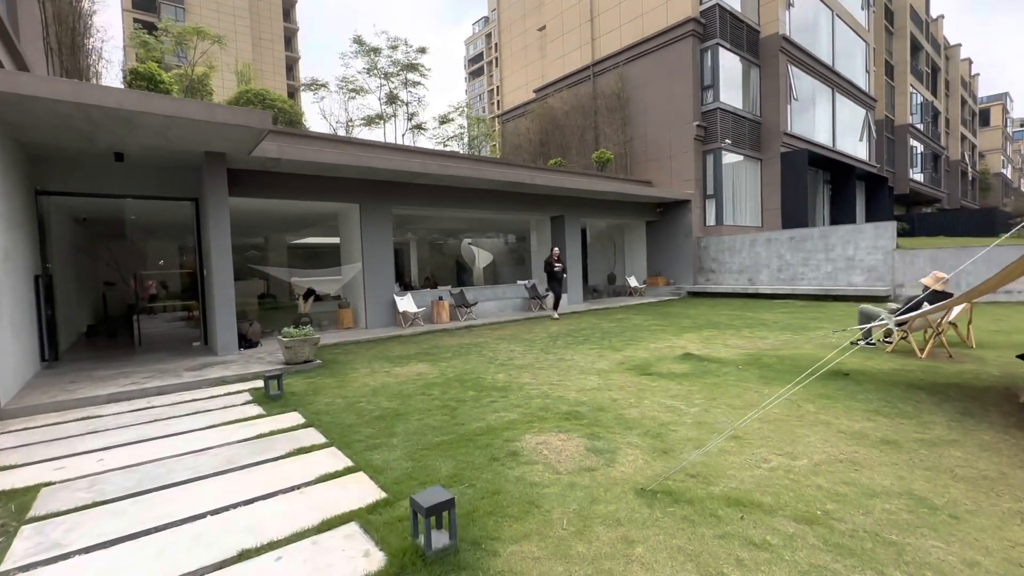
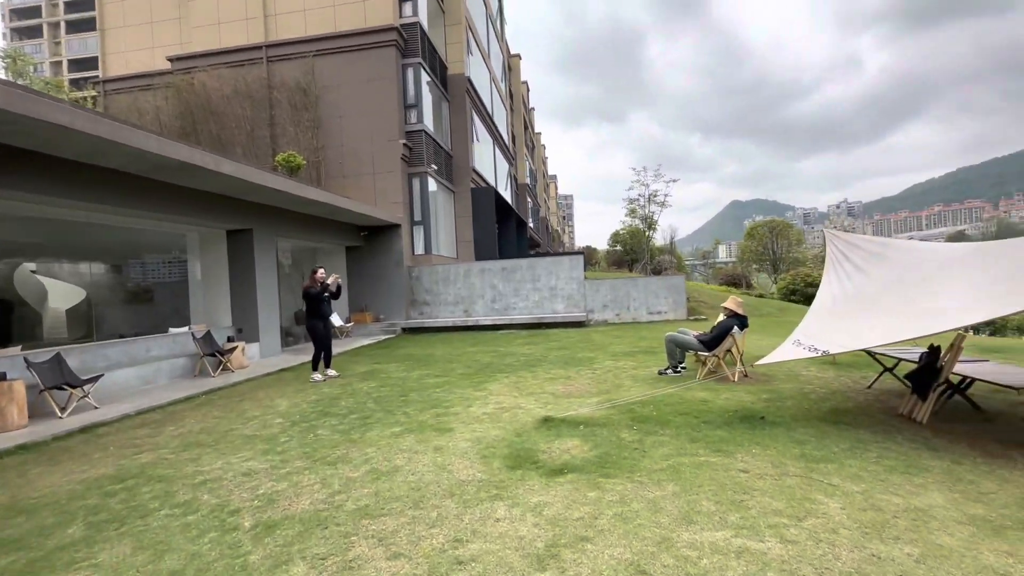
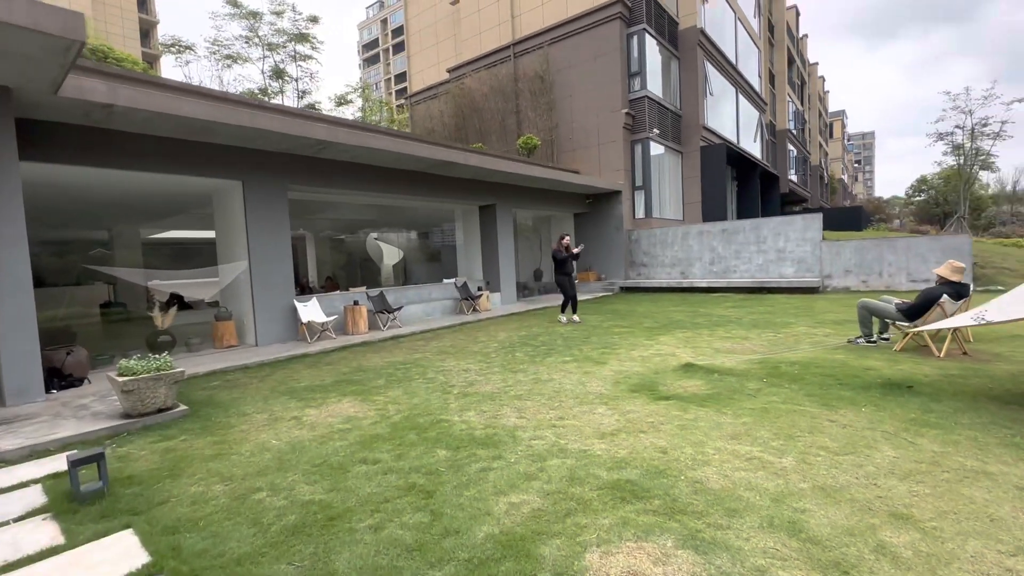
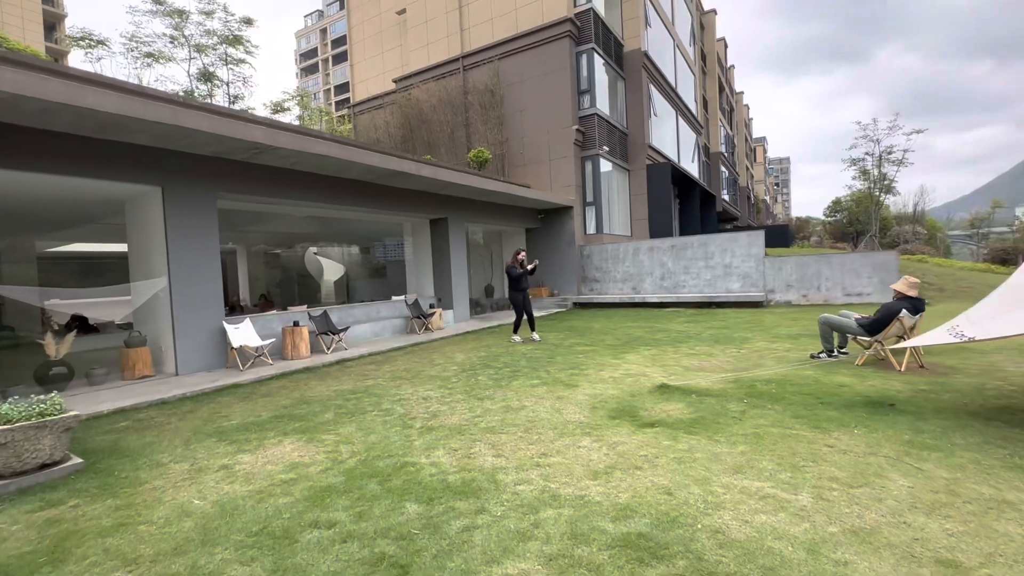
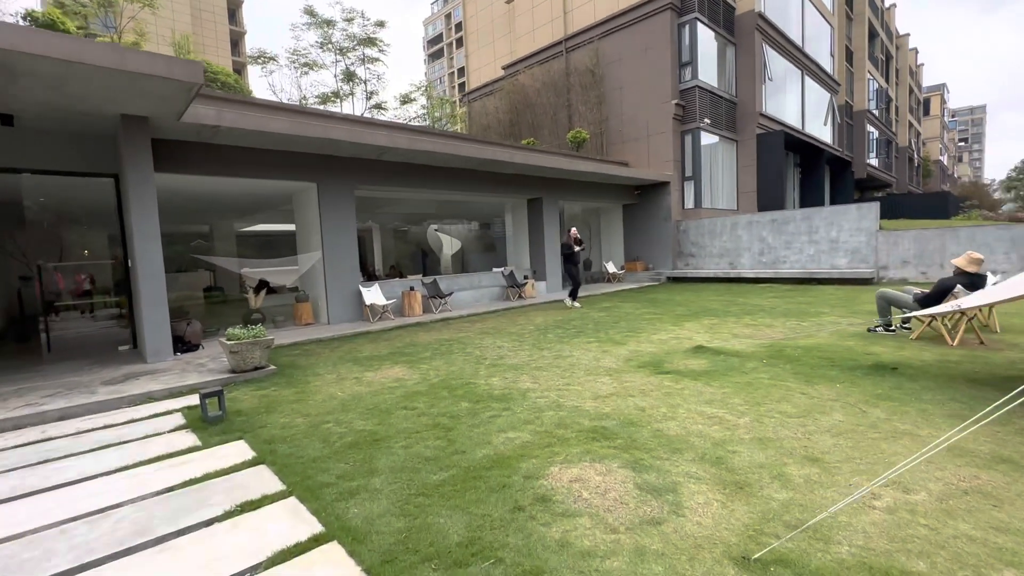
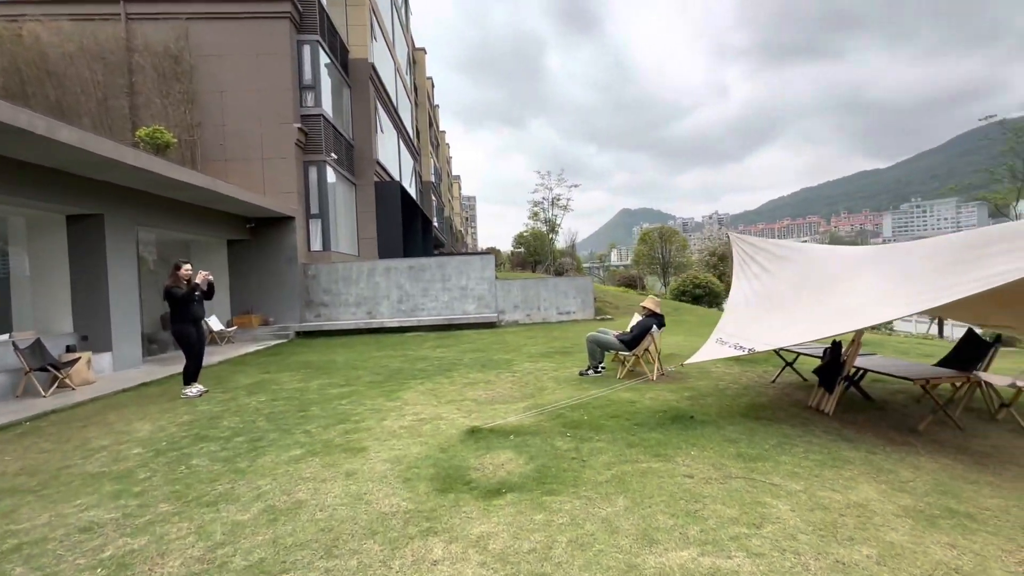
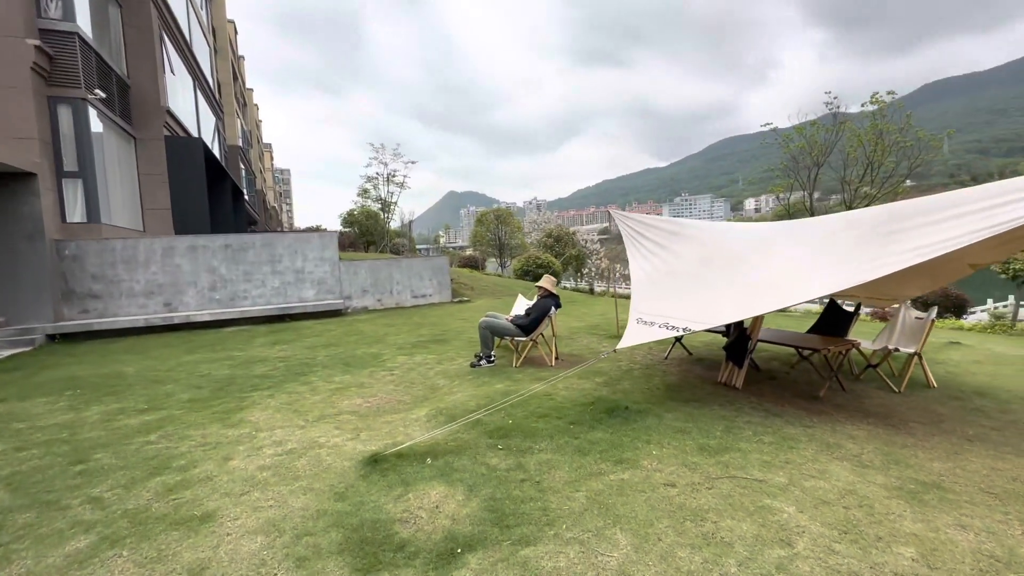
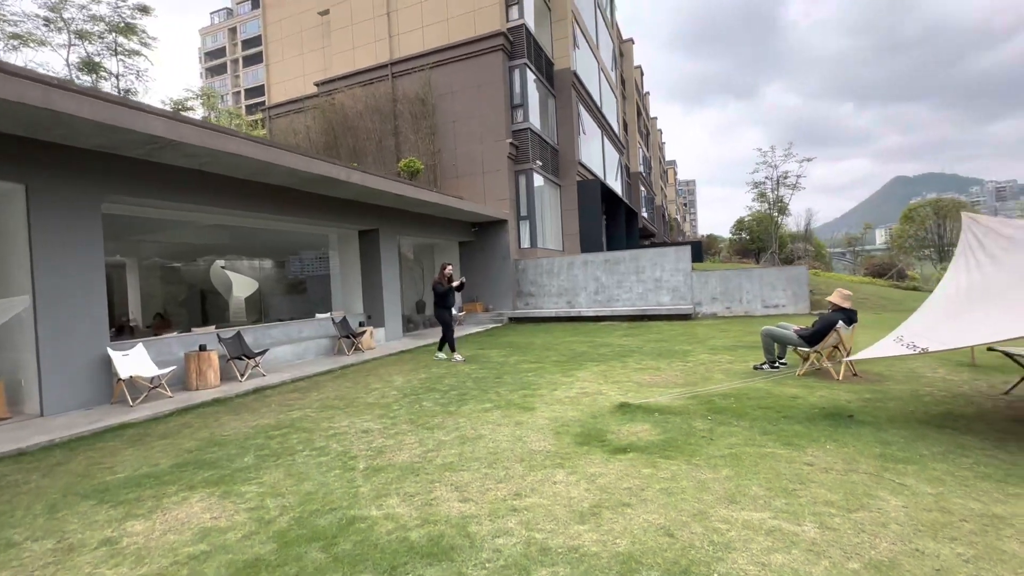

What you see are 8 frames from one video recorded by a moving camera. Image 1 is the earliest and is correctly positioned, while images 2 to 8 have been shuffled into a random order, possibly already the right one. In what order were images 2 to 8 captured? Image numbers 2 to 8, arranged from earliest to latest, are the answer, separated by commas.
5, 3, 4, 8, 2, 6, 7
